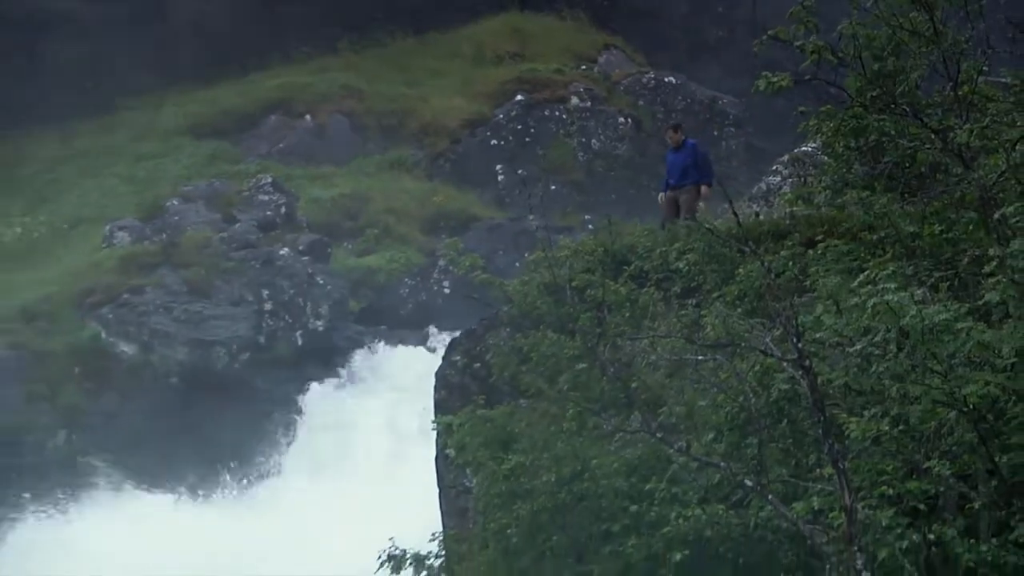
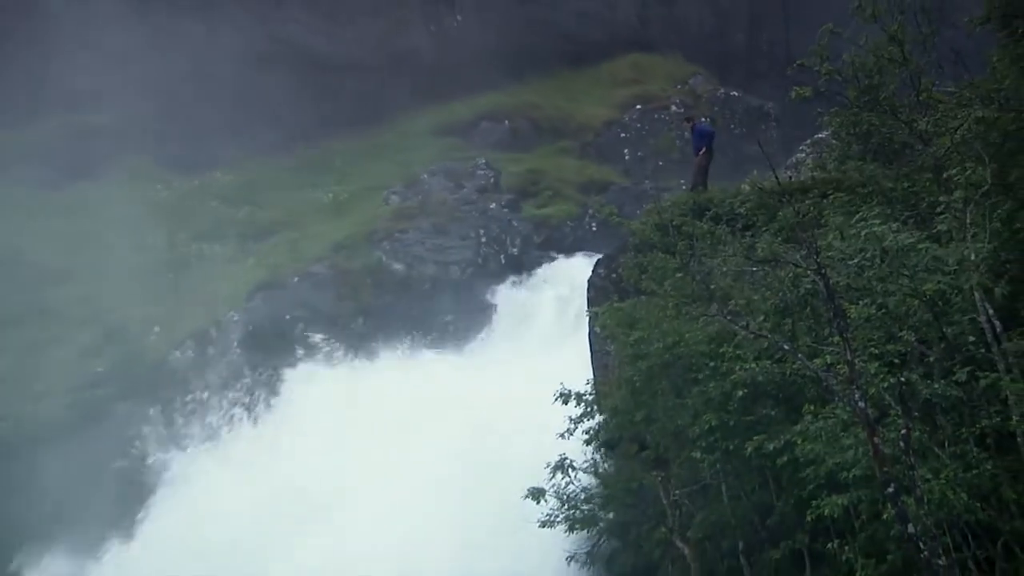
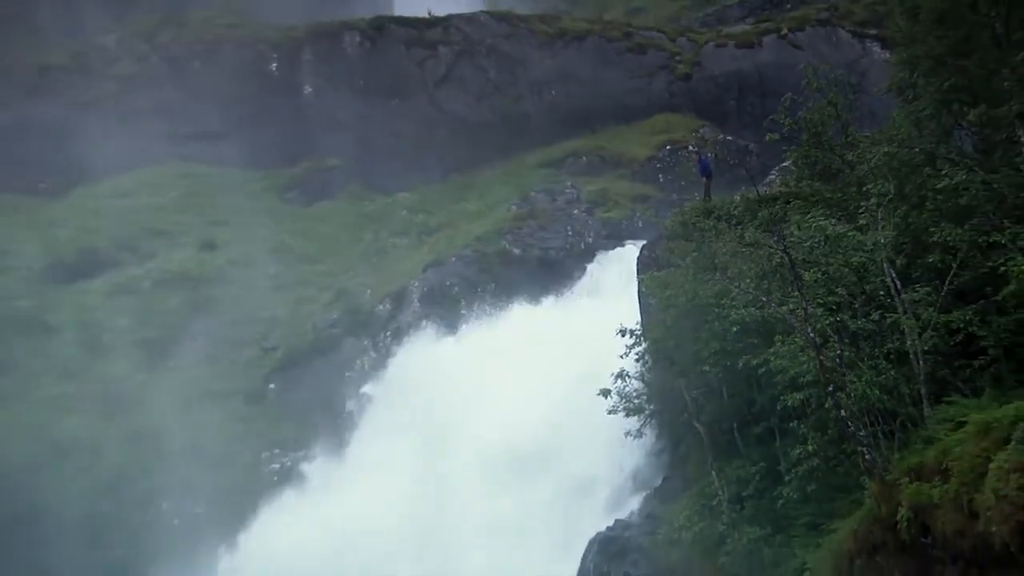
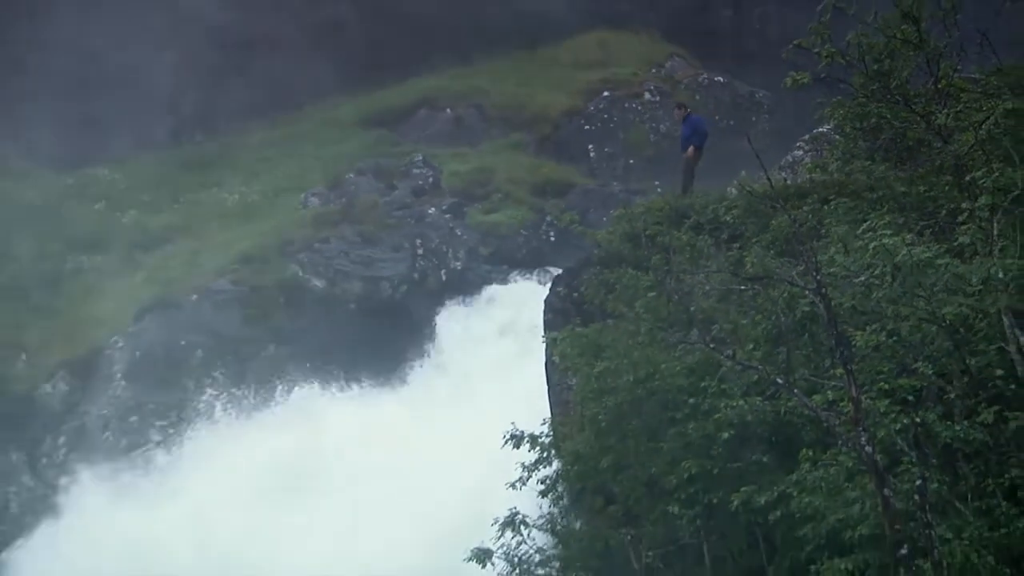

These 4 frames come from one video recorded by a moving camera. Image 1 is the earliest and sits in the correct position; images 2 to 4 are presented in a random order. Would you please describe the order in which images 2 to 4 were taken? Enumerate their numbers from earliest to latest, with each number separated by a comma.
4, 2, 3
